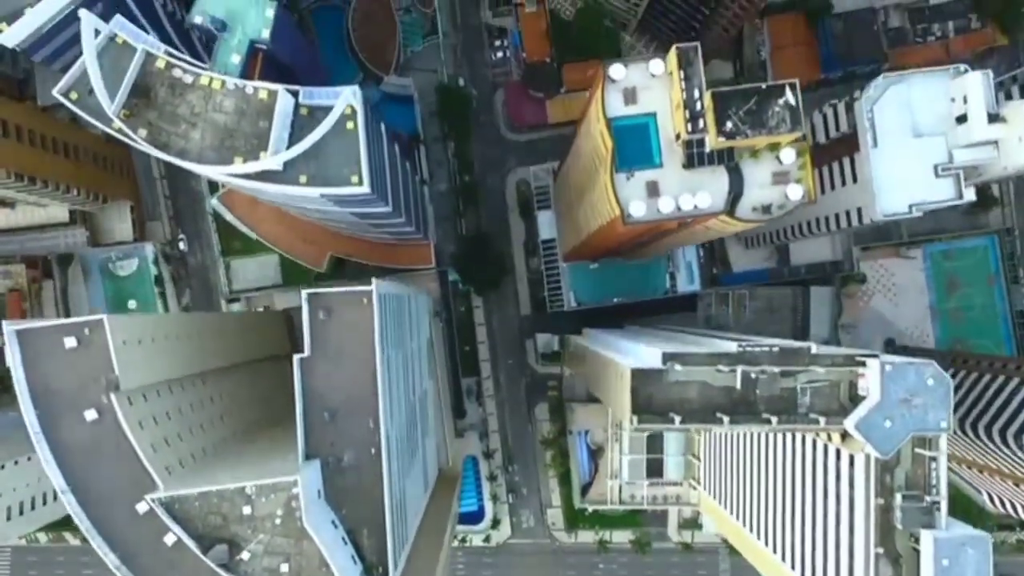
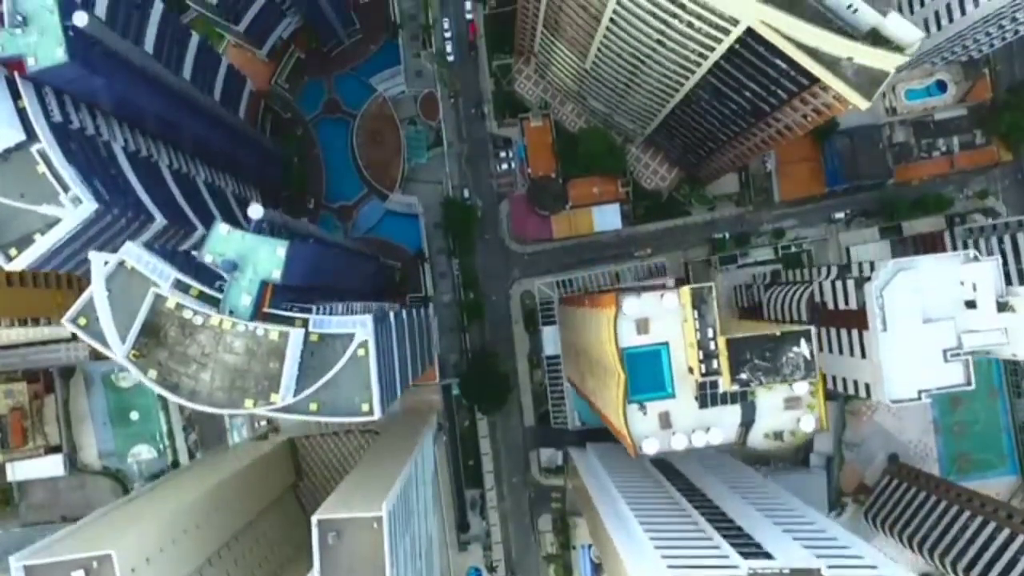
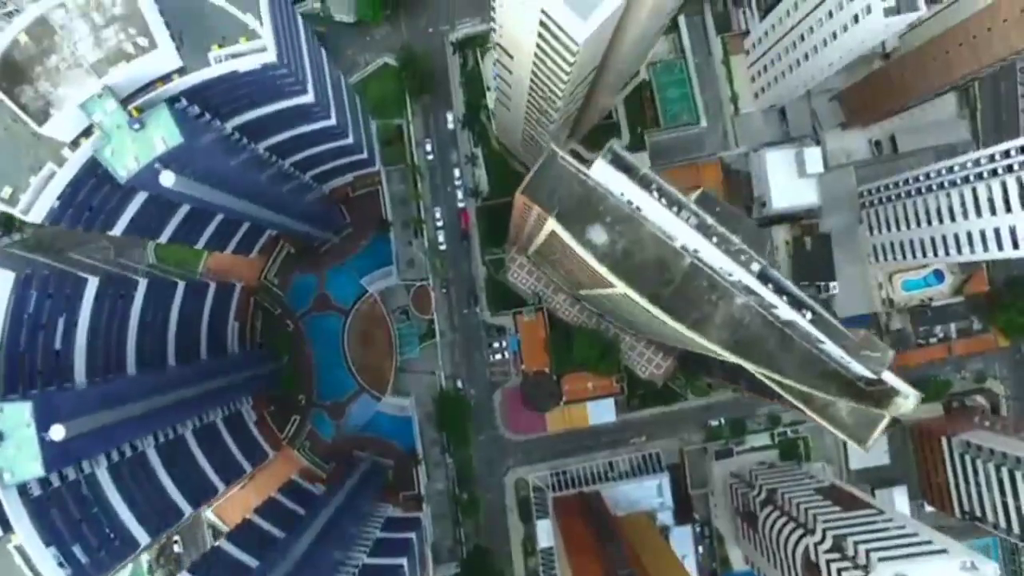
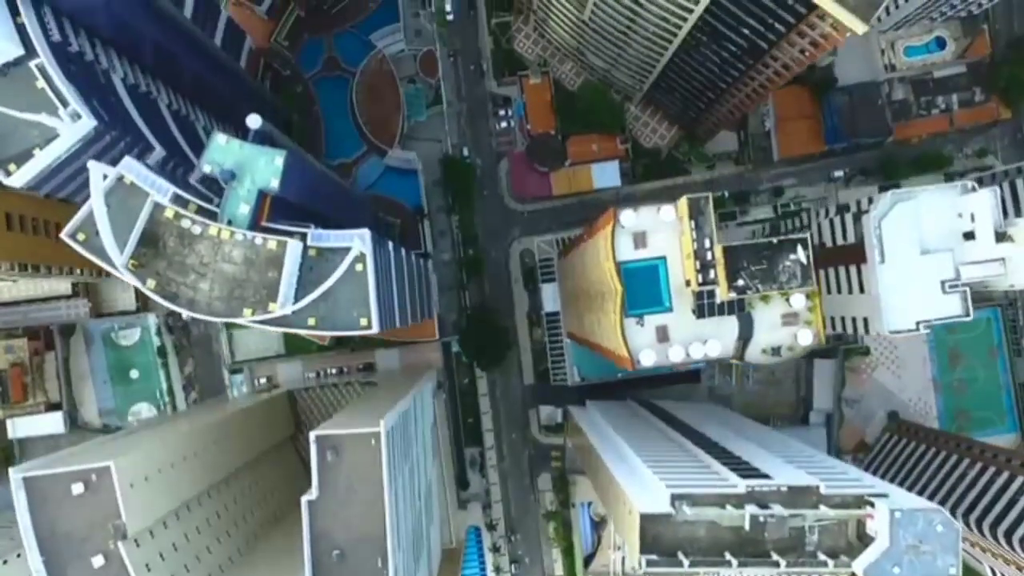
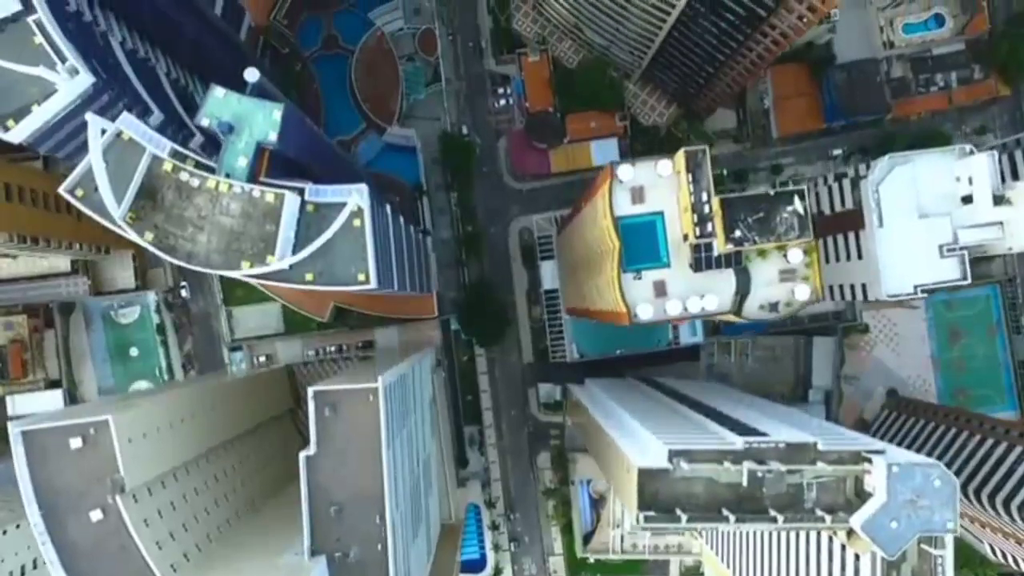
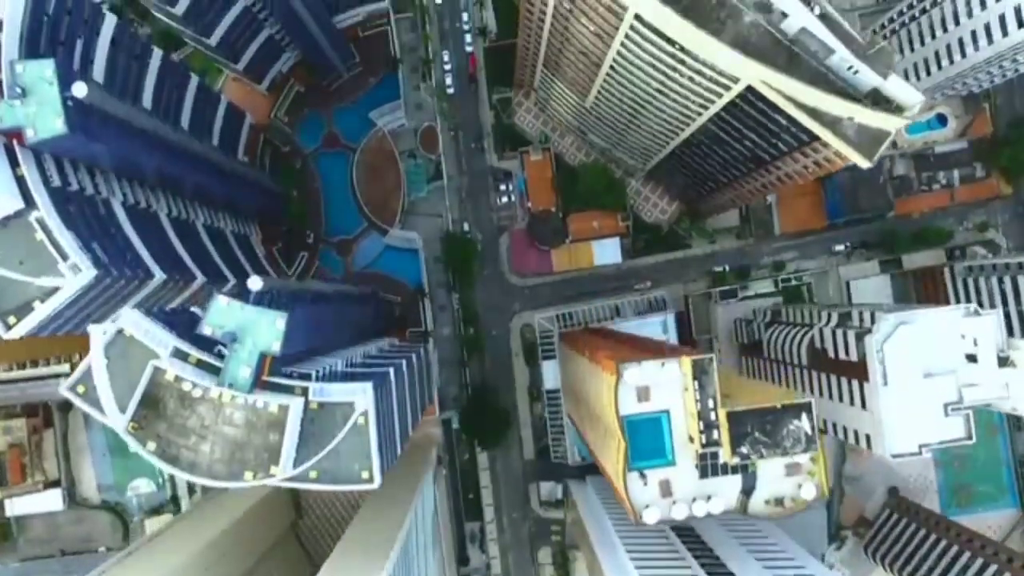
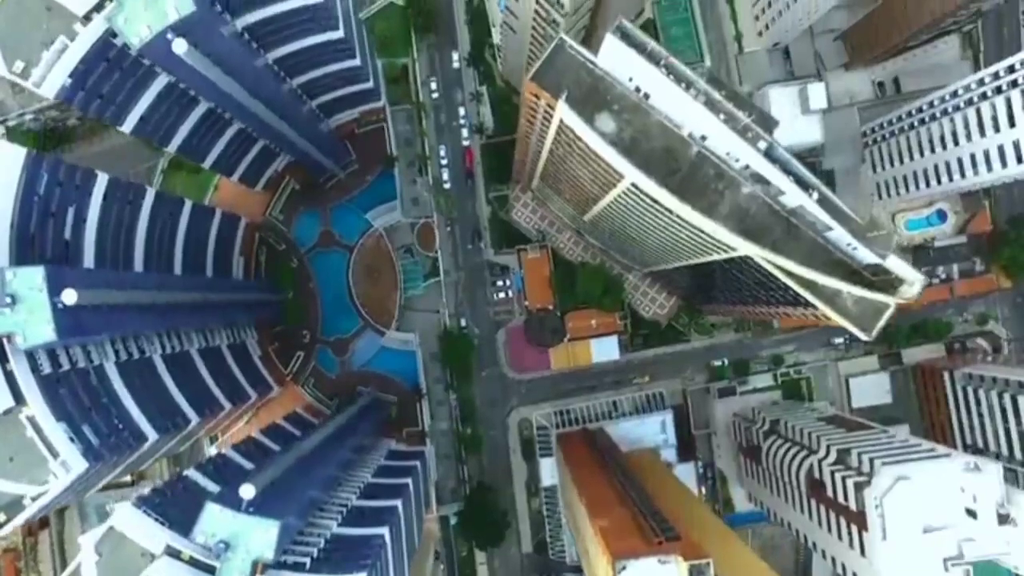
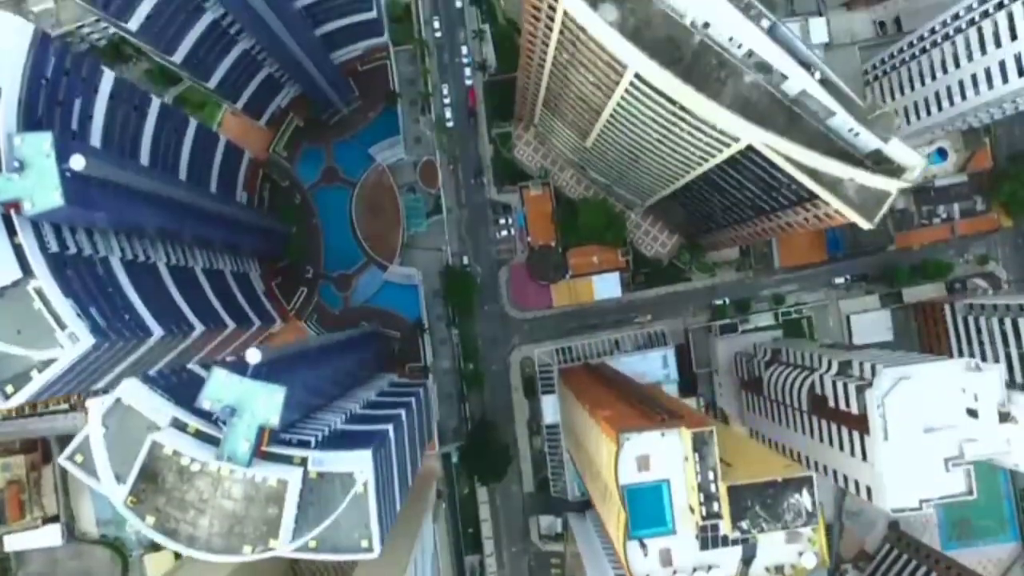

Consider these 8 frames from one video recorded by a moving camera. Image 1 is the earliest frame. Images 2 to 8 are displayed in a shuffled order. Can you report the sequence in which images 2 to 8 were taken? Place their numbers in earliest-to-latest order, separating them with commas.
5, 4, 2, 6, 8, 7, 3
